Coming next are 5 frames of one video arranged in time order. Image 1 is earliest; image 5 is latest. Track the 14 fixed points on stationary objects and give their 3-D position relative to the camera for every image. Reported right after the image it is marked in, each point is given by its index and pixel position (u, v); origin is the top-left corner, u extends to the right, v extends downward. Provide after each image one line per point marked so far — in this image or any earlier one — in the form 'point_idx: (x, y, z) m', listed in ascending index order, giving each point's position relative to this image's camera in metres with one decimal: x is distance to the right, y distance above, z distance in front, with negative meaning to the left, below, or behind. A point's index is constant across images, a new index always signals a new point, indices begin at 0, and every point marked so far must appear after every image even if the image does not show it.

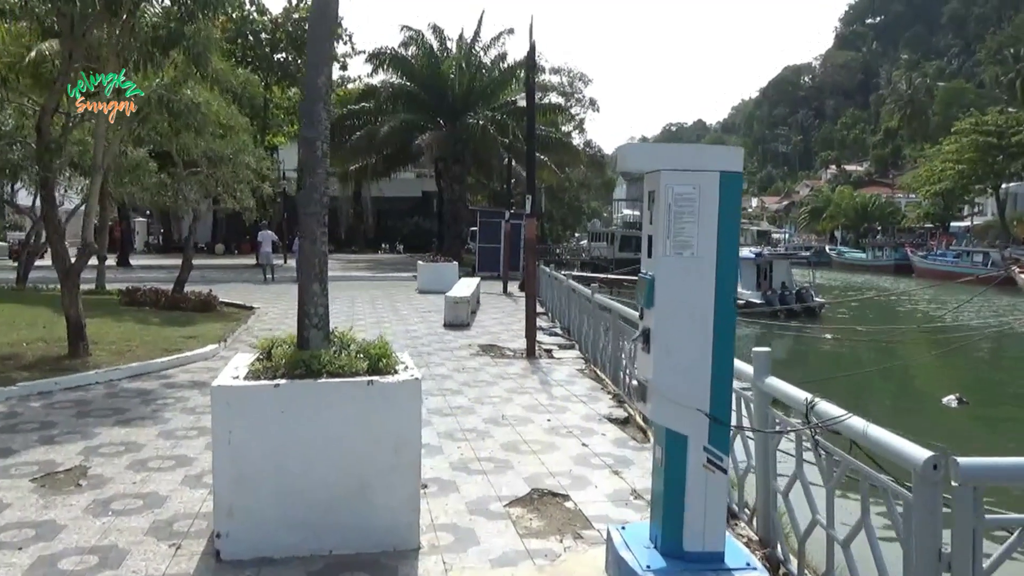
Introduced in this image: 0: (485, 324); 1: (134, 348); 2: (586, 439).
0: (-0.4, -0.6, +15.4) m
1: (-4.9, -0.8, +11.4) m
2: (+0.6, -1.2, +6.9) m
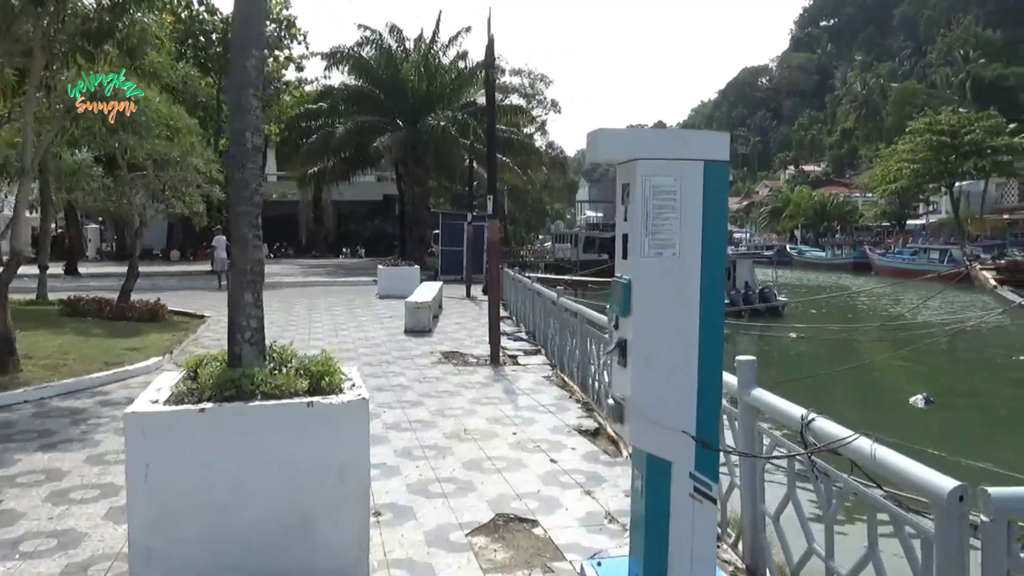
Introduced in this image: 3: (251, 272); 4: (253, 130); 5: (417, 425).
0: (-1.1, -0.7, +14.9) m
1: (-5.3, -0.9, +10.7) m
2: (+0.3, -1.2, +6.5) m
3: (-1.4, +0.1, +4.5) m
4: (-1.4, +0.8, +4.5) m
5: (-0.8, -1.2, +7.4) m
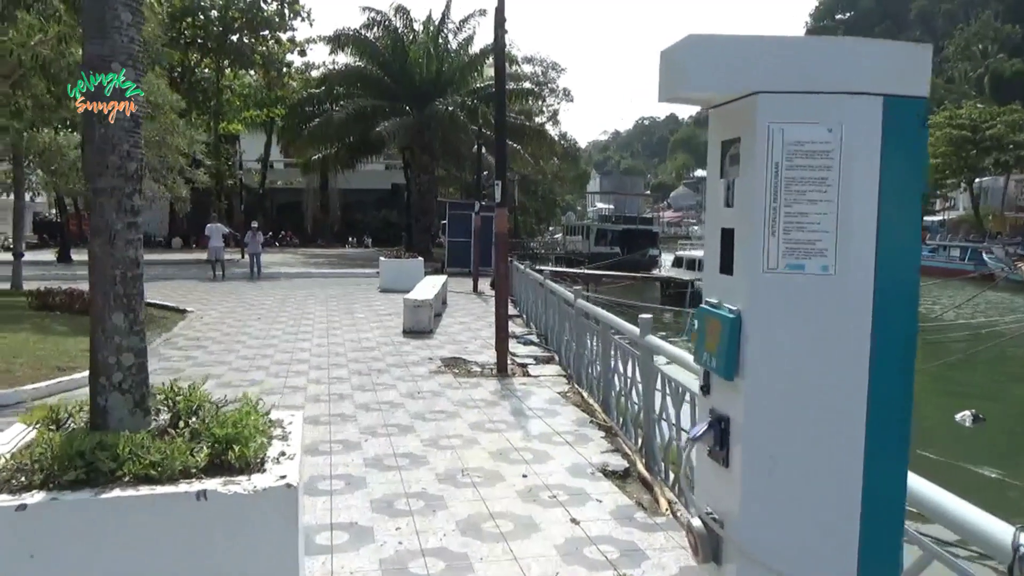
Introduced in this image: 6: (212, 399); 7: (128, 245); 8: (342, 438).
0: (-0.9, -0.6, +13.4) m
1: (-5.2, -0.8, +9.3) m
2: (+0.4, -1.3, +5.0) m
3: (-1.4, 0.0, +3.0) m
4: (-1.3, +0.8, +3.0) m
5: (-0.7, -1.2, +6.0) m
6: (-1.1, -0.4, +3.3) m
7: (-1.3, +0.1, +3.1) m
8: (-1.3, -1.1, +6.6) m
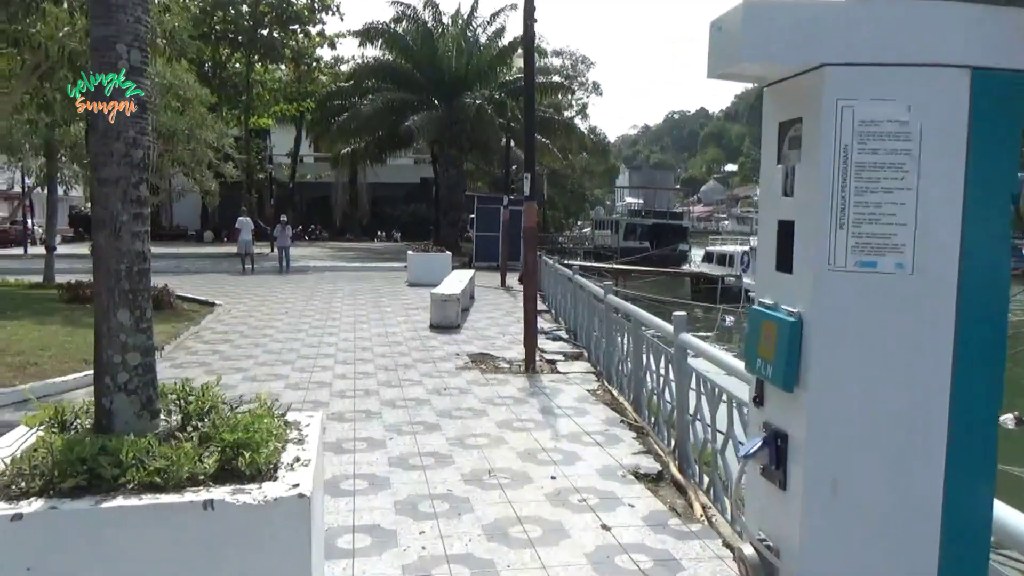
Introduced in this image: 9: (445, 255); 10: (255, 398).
0: (-0.5, -0.6, +13.3) m
1: (-4.9, -0.7, +9.3) m
2: (+0.5, -1.2, +4.8) m
3: (-1.3, +0.1, +2.9) m
4: (-1.2, +0.8, +2.9) m
5: (-0.5, -1.1, +5.8) m
6: (-1.0, -0.4, +3.2) m
7: (-1.2, +0.2, +2.9) m
8: (-1.1, -1.1, +6.5) m
9: (-1.5, +0.8, +19.9) m
10: (-1.0, -0.4, +3.3) m
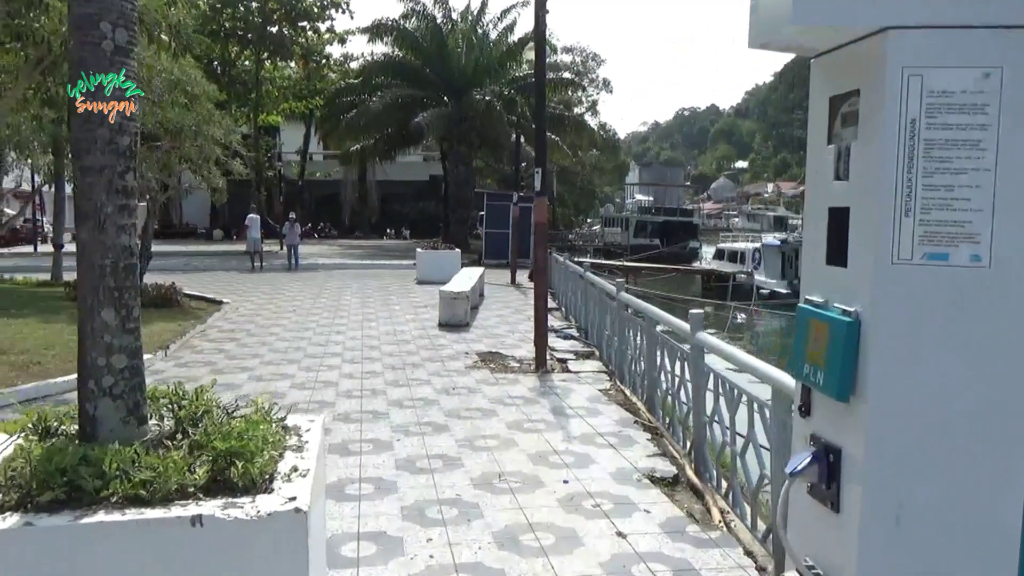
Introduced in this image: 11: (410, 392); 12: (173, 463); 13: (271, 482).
0: (-0.4, -0.5, +13.1) m
1: (-4.8, -0.7, +9.2) m
2: (+0.6, -1.2, +4.7) m
3: (-1.2, +0.1, +2.7) m
4: (-1.2, +0.8, +2.7) m
5: (-0.5, -1.1, +5.6) m
6: (-1.0, -0.4, +3.0) m
7: (-1.2, +0.2, +2.7) m
8: (-1.0, -1.1, +6.3) m
9: (-1.3, +0.8, +19.7) m
10: (-0.9, -0.4, +3.1) m
11: (-0.9, -1.0, +8.1) m
12: (-0.9, -0.5, +2.3) m
13: (-0.6, -0.5, +2.4) m
